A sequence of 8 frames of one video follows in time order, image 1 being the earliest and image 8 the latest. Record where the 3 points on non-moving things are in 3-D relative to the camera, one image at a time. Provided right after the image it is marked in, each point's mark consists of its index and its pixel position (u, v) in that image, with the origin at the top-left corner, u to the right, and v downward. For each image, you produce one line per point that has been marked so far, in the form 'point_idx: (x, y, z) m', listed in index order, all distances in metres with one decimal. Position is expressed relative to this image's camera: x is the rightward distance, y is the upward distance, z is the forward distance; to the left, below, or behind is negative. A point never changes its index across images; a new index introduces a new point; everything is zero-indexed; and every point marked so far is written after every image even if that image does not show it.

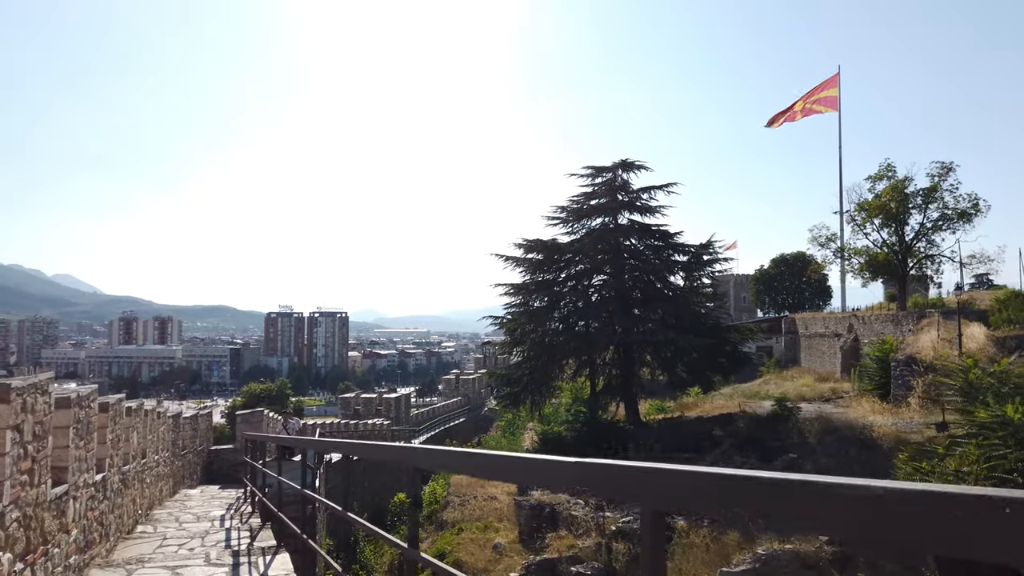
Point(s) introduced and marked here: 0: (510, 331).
0: (0.0, -1.1, +19.0) m
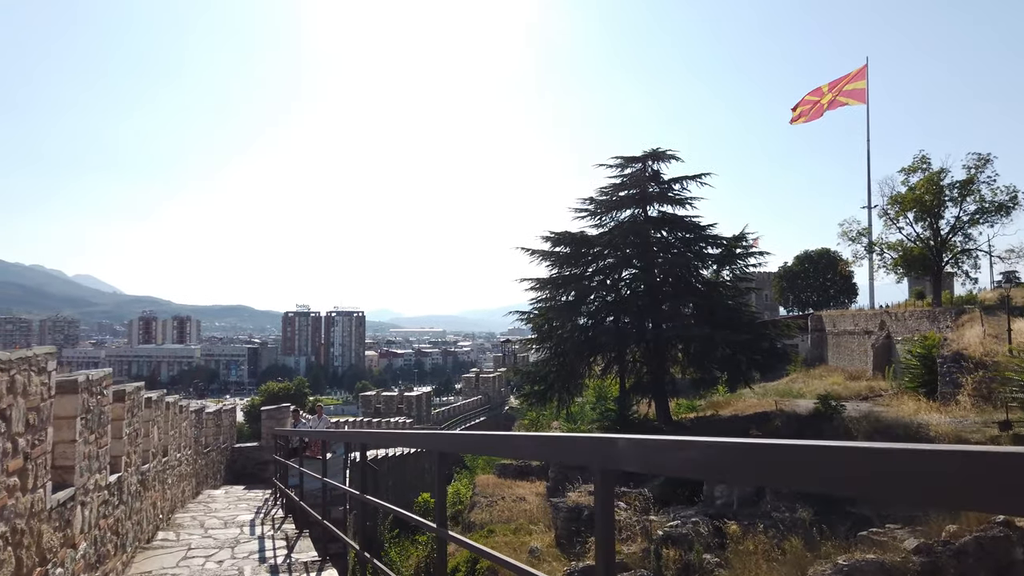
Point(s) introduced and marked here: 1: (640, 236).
0: (+0.6, -1.0, +18.5) m
1: (+2.9, +1.2, +17.2) m
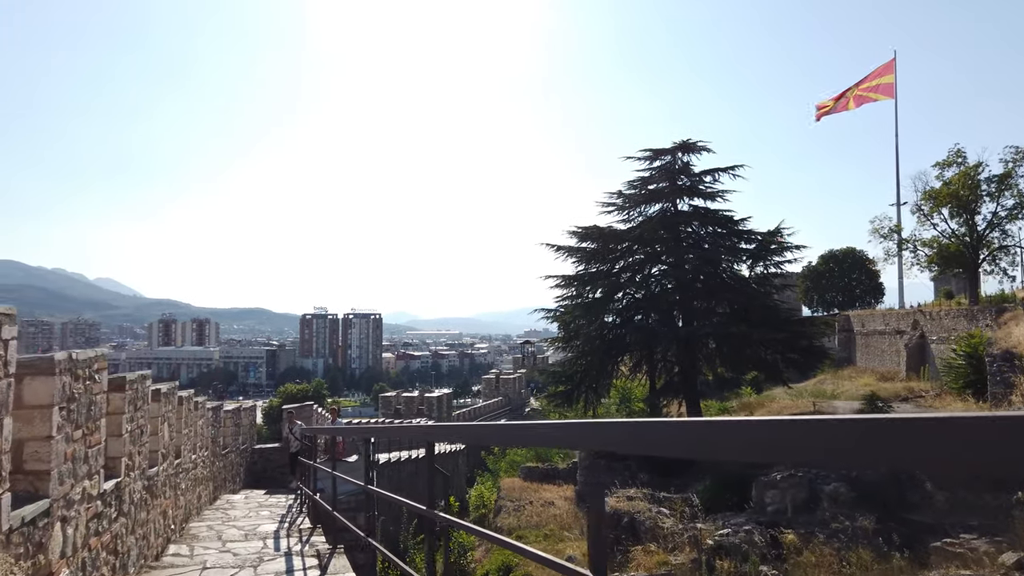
0: (+1.2, -0.9, +17.9) m
1: (+3.5, +1.3, +16.6) m
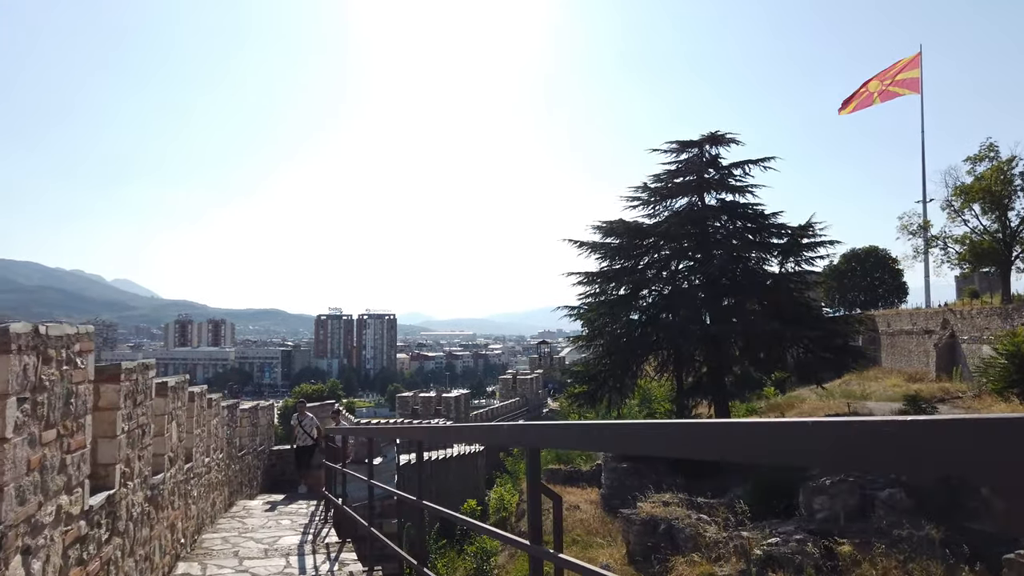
0: (+1.7, -0.8, +17.4) m
1: (+4.0, +1.3, +16.1) m
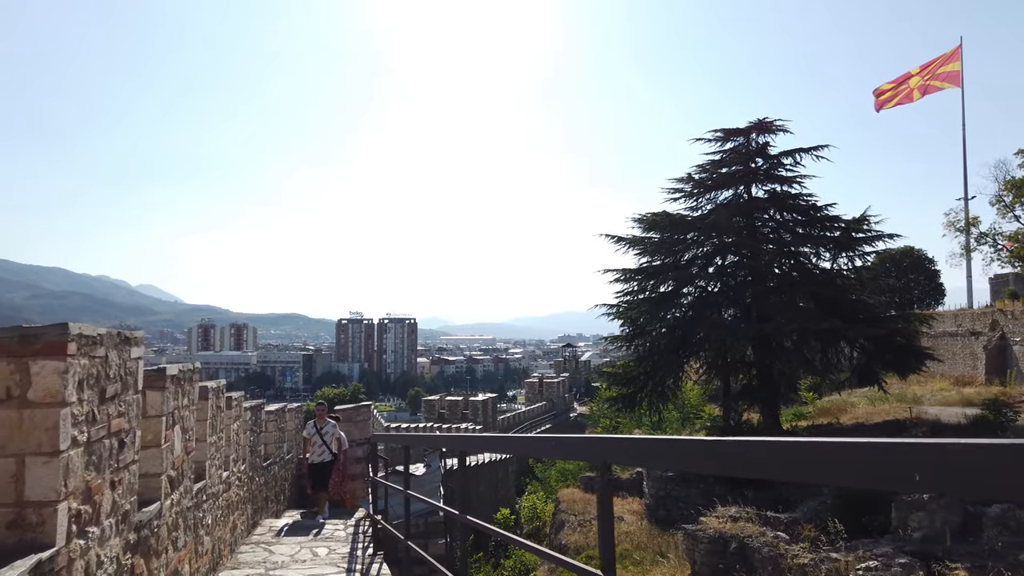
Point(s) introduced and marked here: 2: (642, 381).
0: (+2.5, -0.8, +16.5) m
1: (+4.7, +1.4, +15.1) m
2: (+2.8, -2.0, +16.2) m
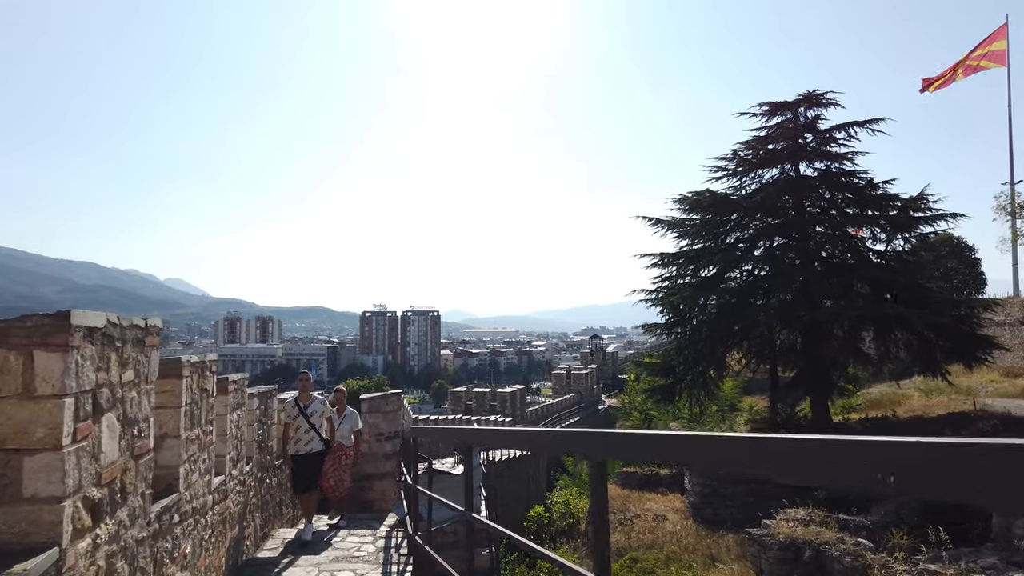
0: (+3.2, -0.5, +15.6) m
1: (+5.3, +1.7, +14.2) m
2: (+3.5, -1.7, +15.3) m
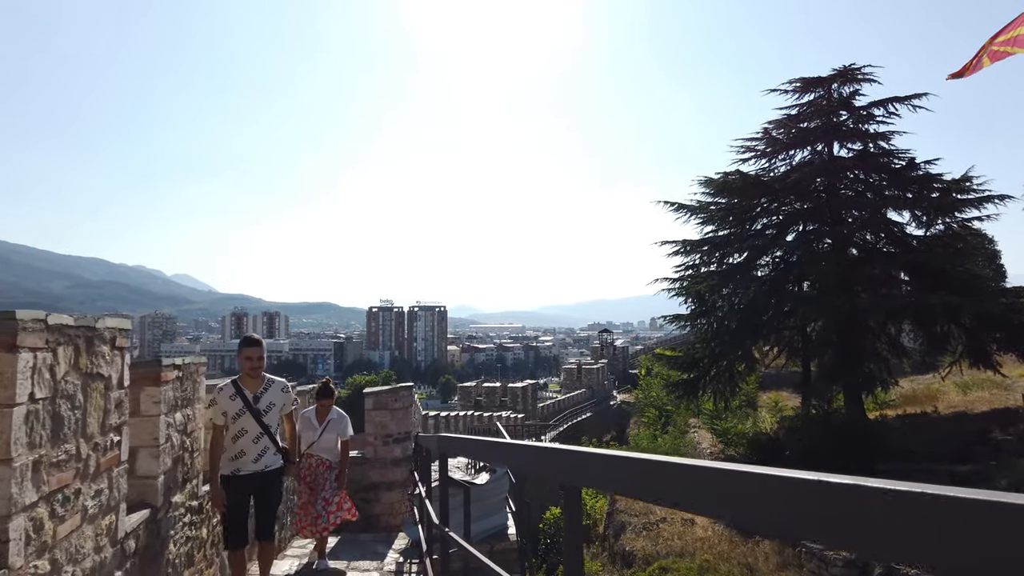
0: (+3.4, -0.2, +14.8) m
1: (+5.6, +1.9, +13.3) m
2: (+3.8, -1.5, +14.5) m
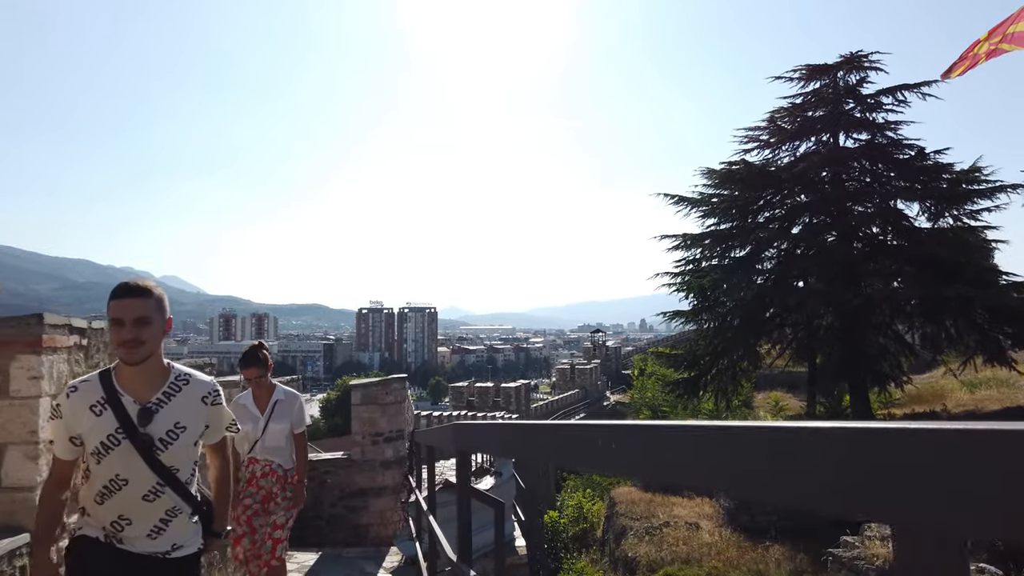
0: (+3.3, -0.1, +14.3) m
1: (+5.5, +2.0, +12.8) m
2: (+3.7, -1.4, +14.0) m
